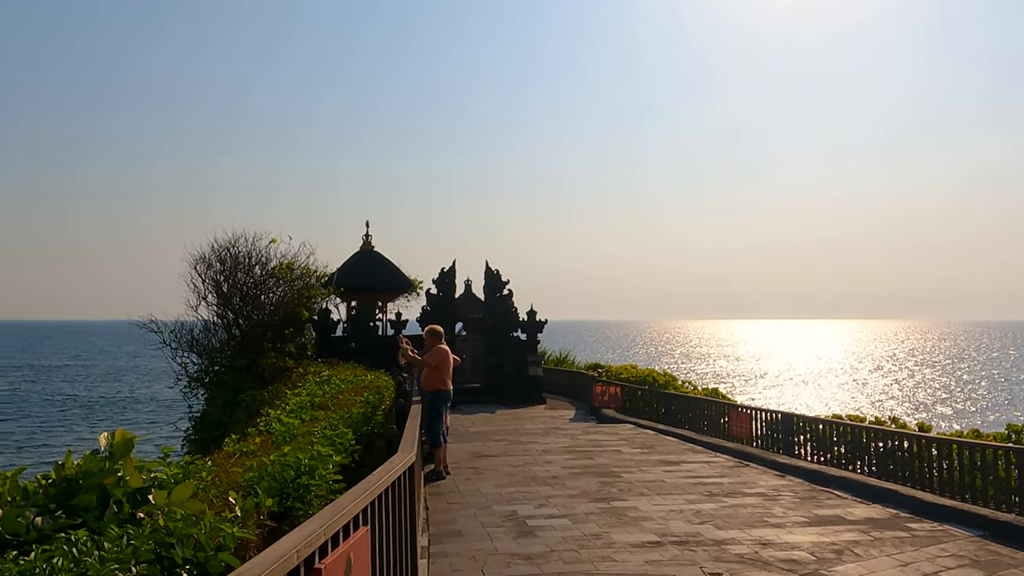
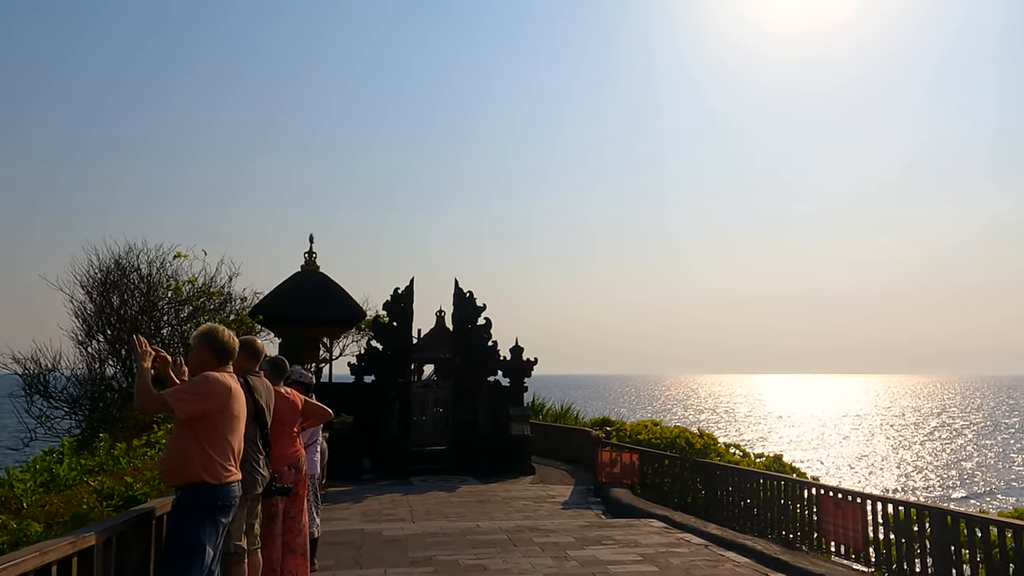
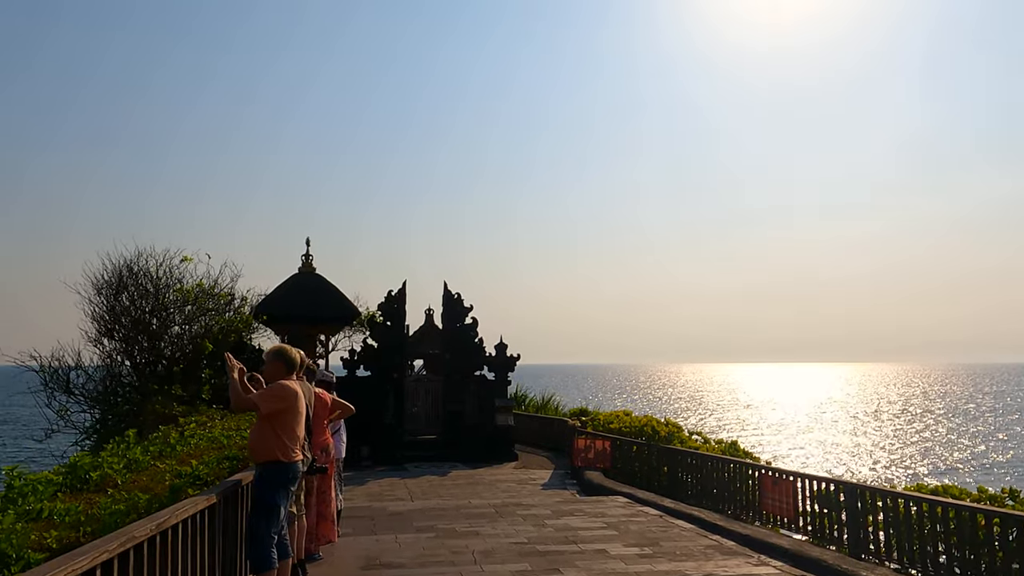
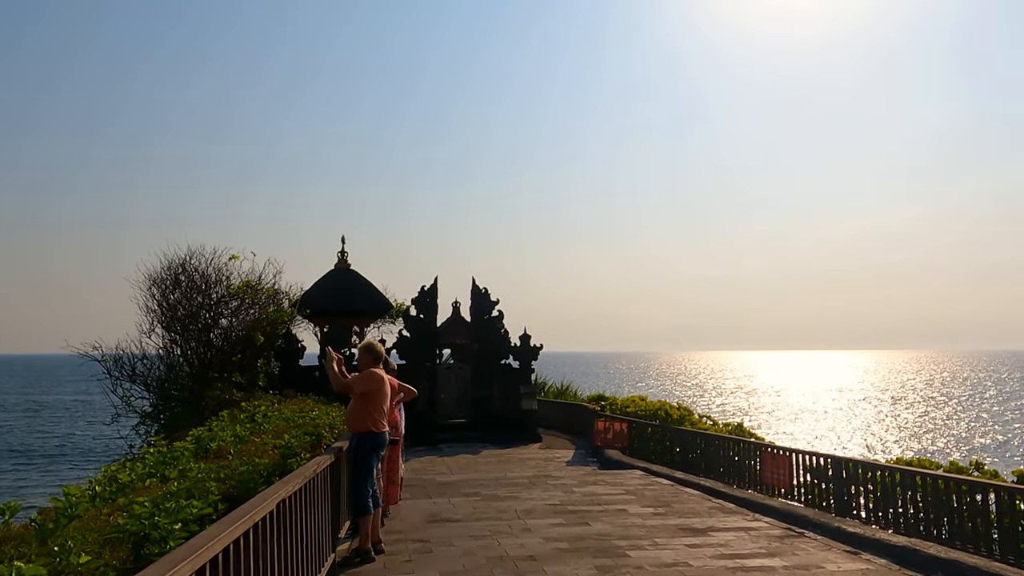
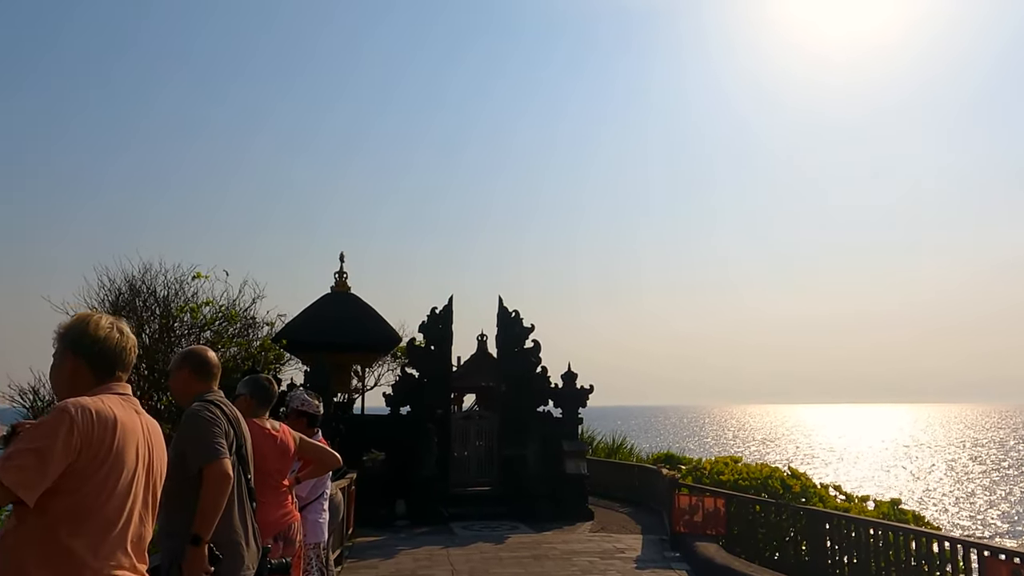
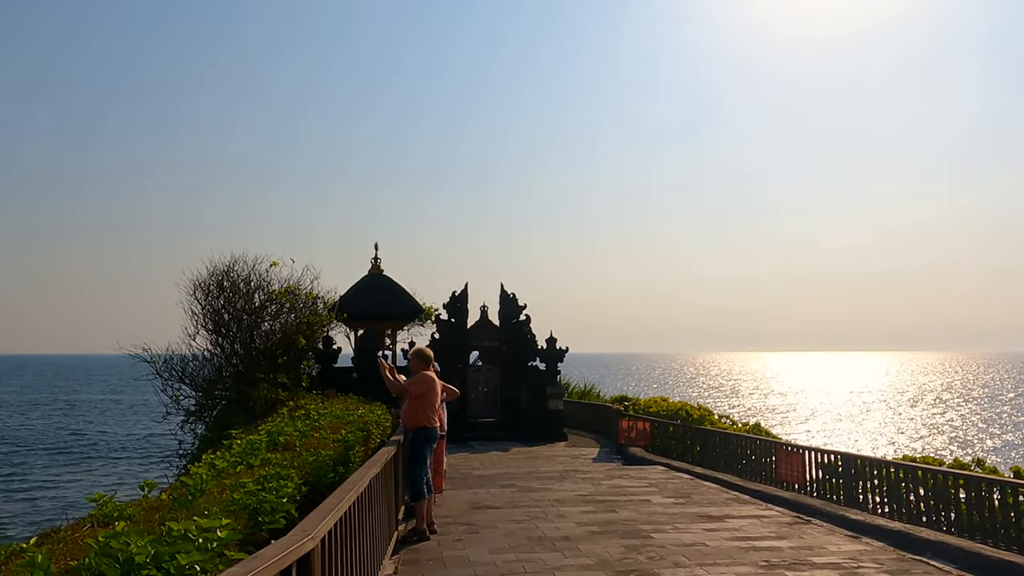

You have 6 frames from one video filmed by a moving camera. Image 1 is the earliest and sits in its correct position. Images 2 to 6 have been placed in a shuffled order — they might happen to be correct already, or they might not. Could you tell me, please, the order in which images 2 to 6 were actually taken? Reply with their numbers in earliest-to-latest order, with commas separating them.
6, 4, 3, 2, 5
